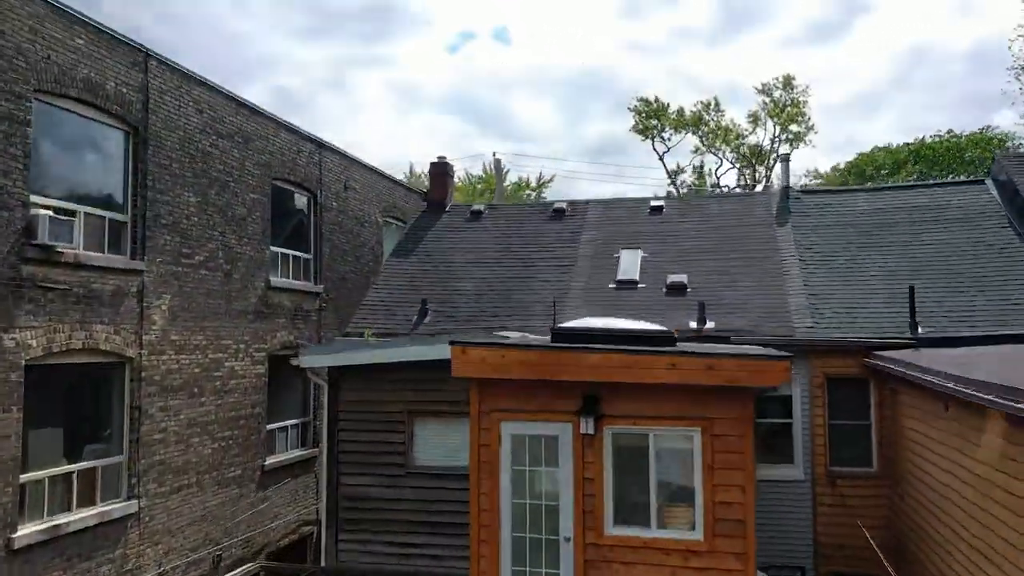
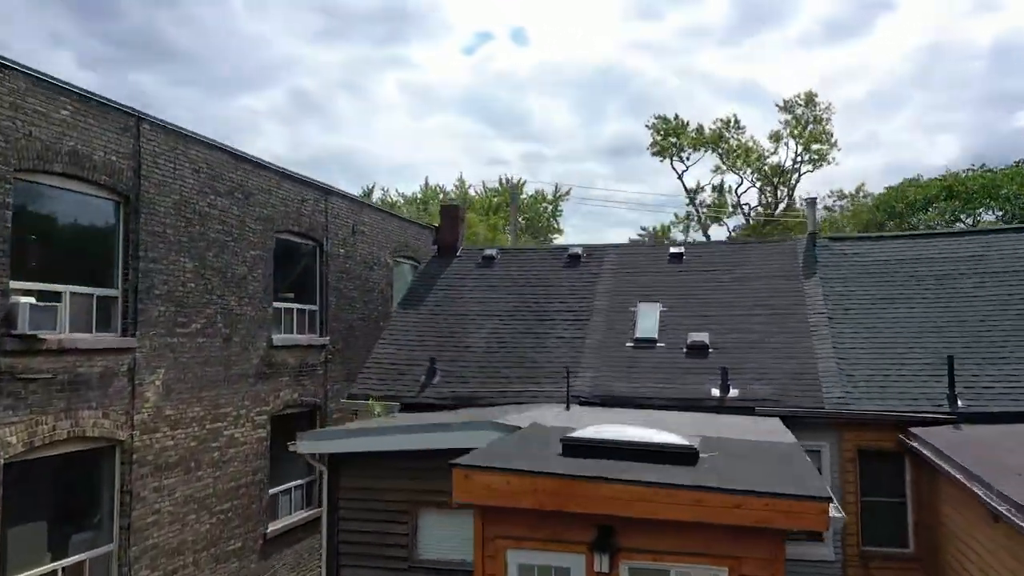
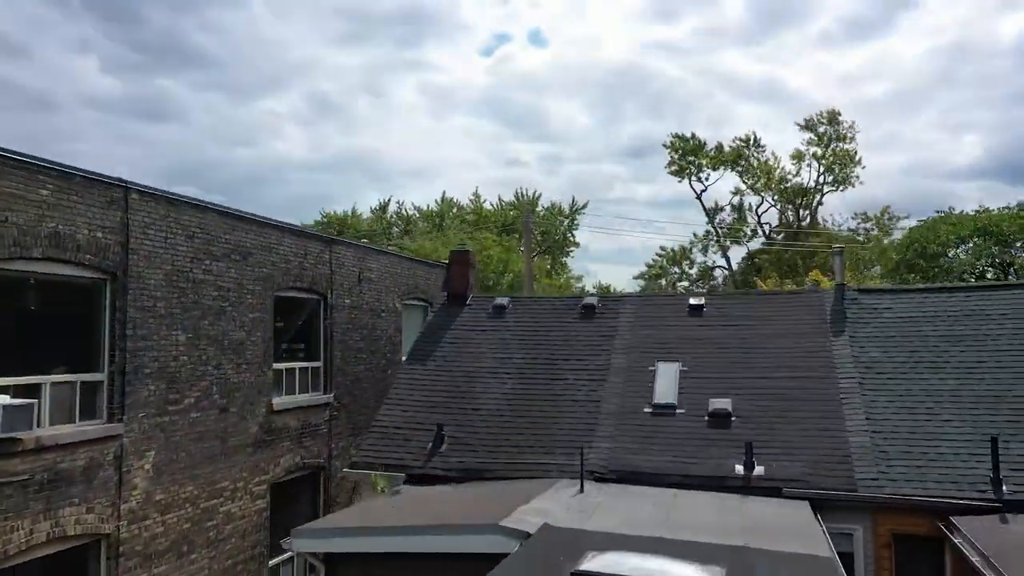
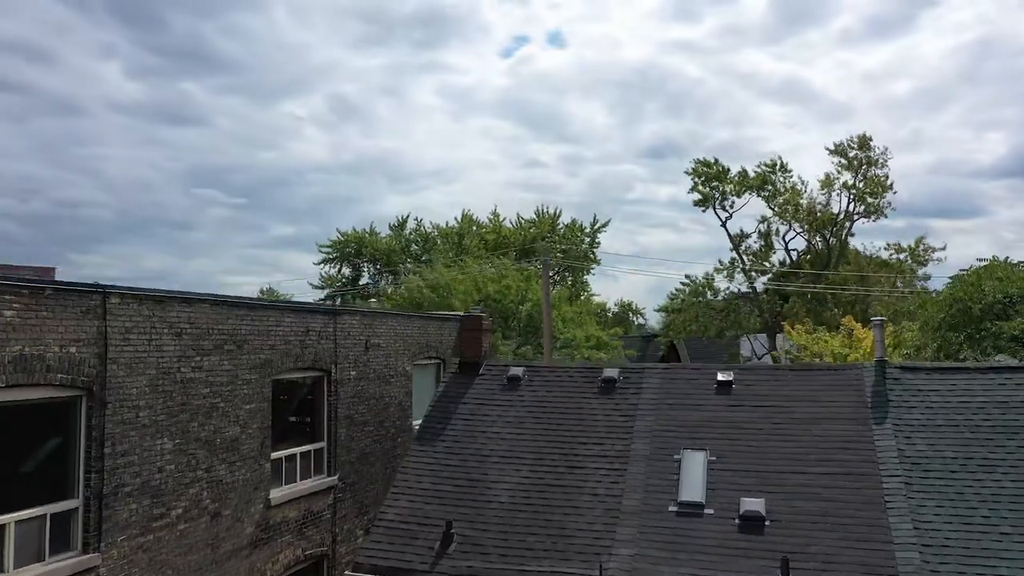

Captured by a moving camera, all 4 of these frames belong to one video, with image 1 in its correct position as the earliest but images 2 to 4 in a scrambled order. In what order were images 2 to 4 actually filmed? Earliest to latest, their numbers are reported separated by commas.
2, 3, 4
